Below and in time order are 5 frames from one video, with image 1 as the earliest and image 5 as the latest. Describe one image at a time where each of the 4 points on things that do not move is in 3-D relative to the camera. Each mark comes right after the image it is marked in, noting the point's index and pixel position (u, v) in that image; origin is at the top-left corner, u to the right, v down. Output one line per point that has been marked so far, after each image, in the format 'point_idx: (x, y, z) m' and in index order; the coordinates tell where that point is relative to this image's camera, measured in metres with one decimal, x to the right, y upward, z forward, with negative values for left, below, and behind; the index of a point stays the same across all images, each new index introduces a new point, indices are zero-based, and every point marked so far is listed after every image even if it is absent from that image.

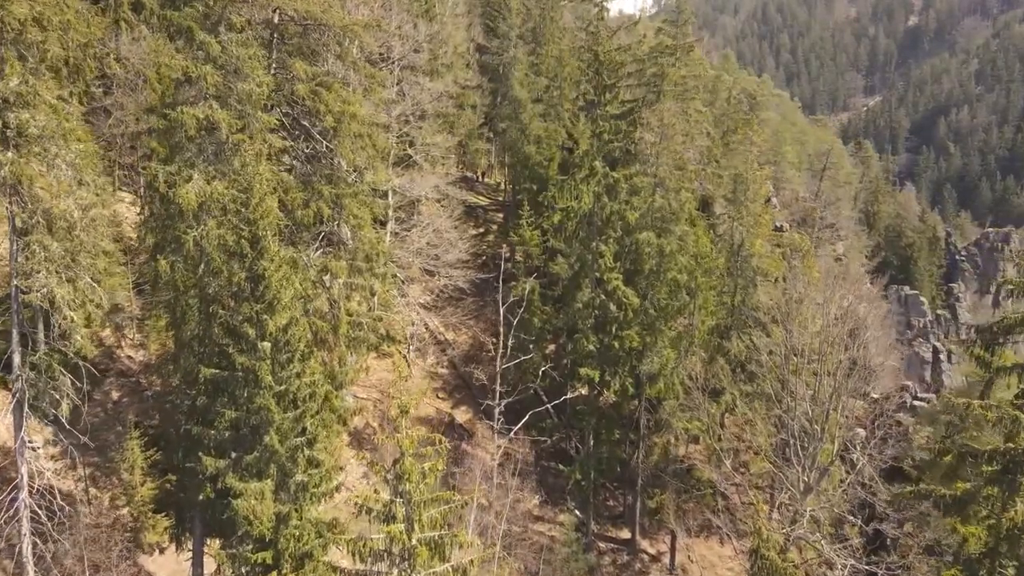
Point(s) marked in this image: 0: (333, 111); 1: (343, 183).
0: (-3.4, +3.4, +14.9) m
1: (-3.4, +2.1, +15.6) m
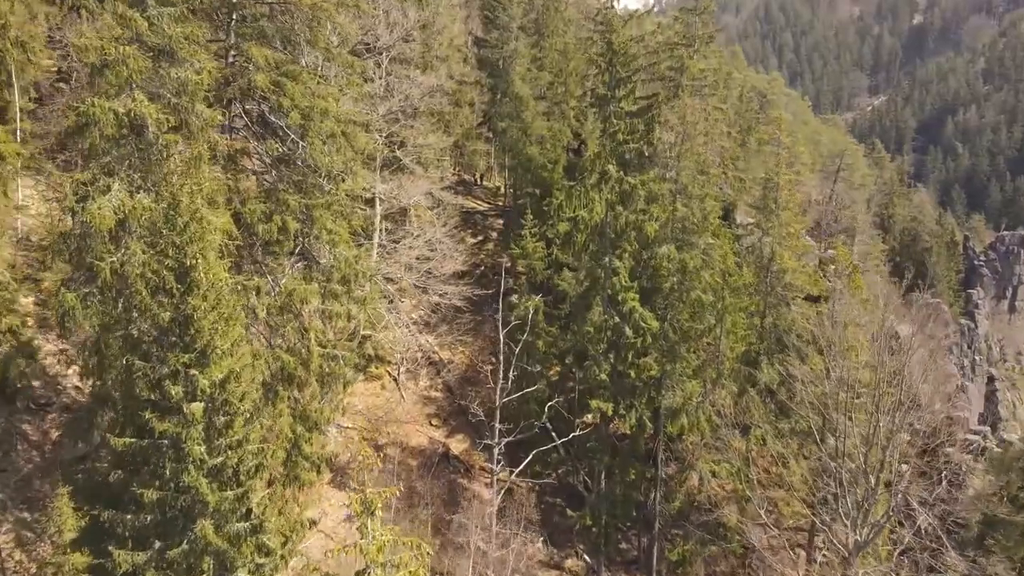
0: (-3.4, +2.9, +12.5) m
1: (-3.3, +1.6, +13.2) m
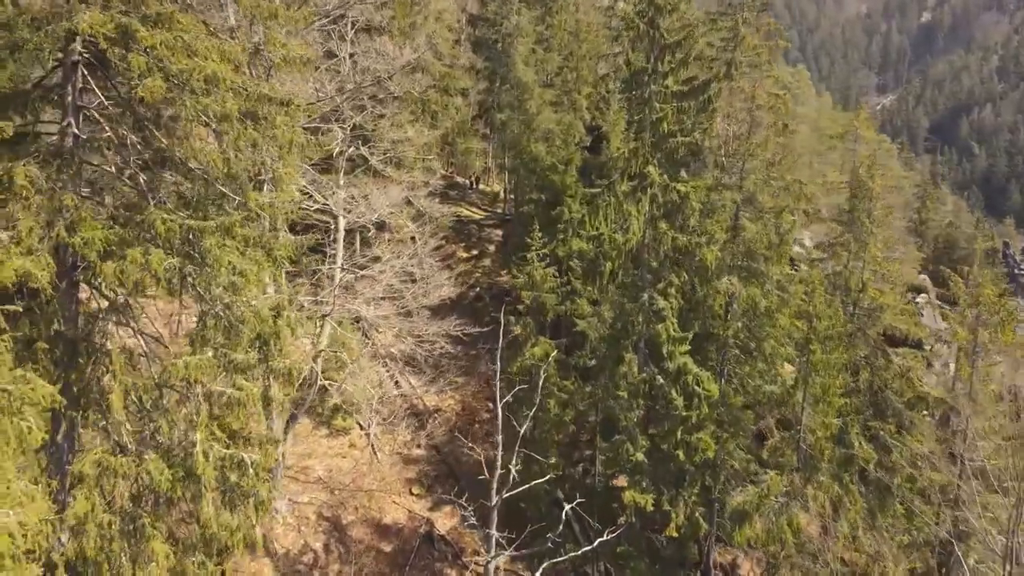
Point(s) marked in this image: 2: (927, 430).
0: (-3.4, +2.2, +7.7) m
1: (-3.3, +0.9, +8.5) m
2: (+7.2, -2.5, +13.4) m
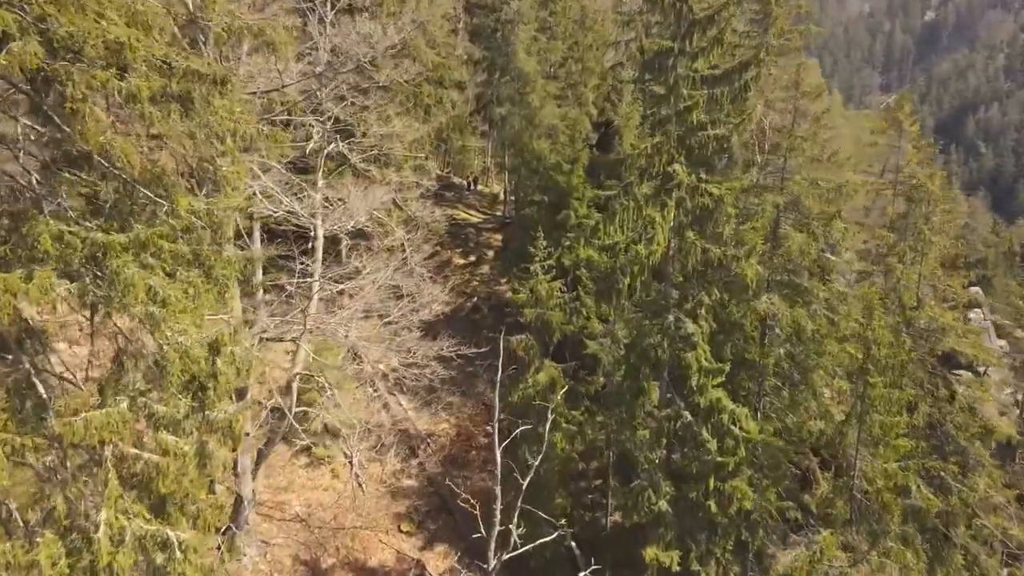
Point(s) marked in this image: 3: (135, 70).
0: (-3.4, +1.9, +5.8) m
1: (-3.3, +0.6, +6.6) m
2: (+7.2, -2.7, +11.5) m
3: (-3.1, +1.7, +6.2) m
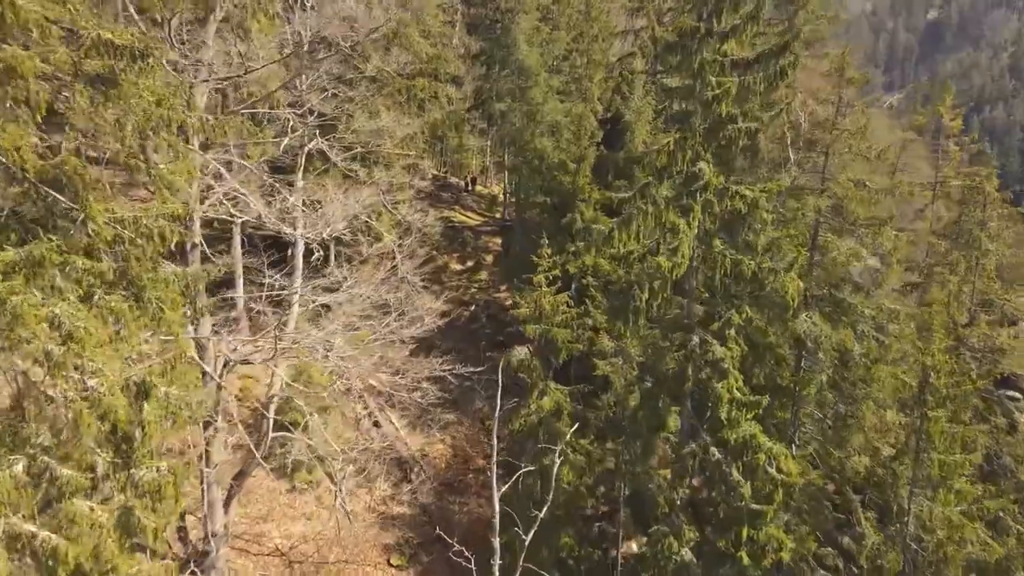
0: (-3.4, +1.7, +4.4) m
1: (-3.3, +0.4, +5.2) m
2: (+7.2, -2.9, +10.1) m
3: (-3.1, +1.5, +4.8) m
